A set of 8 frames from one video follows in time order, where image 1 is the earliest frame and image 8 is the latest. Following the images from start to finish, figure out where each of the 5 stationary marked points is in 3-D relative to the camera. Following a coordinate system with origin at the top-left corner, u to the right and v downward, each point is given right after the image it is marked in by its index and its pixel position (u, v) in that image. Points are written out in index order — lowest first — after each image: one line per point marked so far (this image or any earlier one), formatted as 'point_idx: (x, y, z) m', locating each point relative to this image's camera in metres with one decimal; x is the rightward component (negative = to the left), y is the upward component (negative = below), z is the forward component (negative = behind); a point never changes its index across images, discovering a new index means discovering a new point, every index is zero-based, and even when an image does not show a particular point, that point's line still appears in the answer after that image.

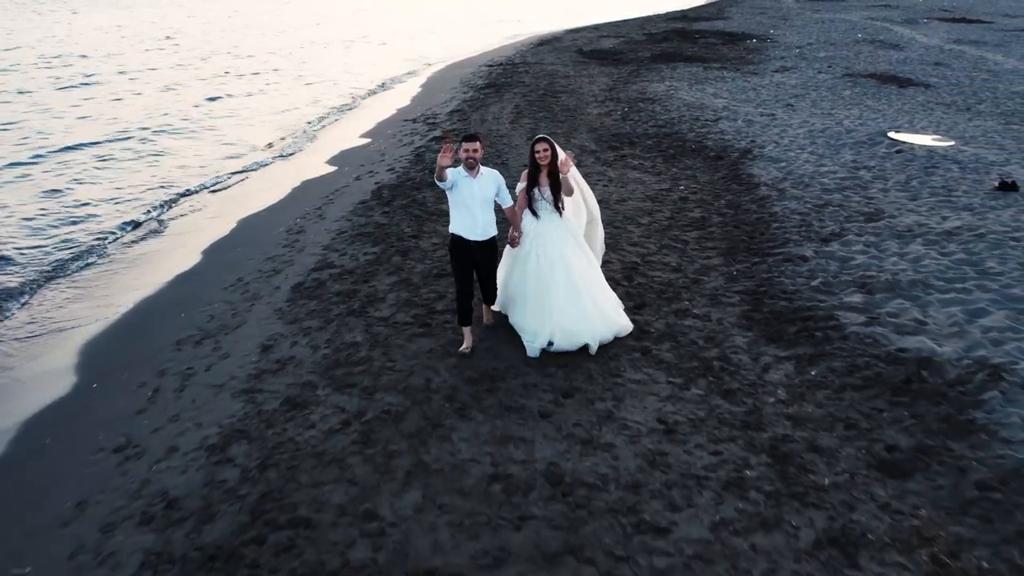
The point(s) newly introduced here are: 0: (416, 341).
0: (-0.4, -0.3, +5.8) m
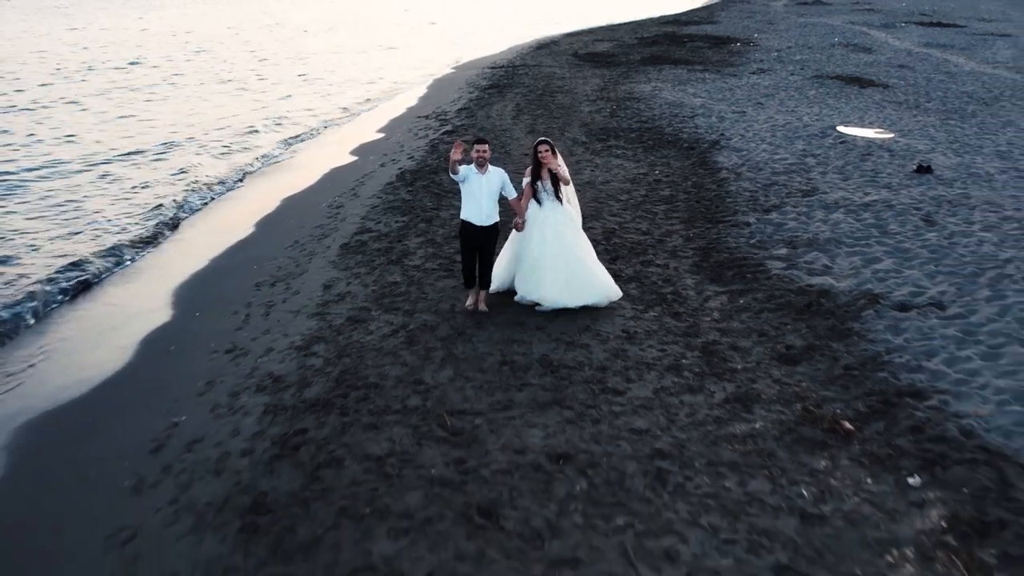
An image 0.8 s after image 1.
0: (-0.4, +0.1, +7.6) m
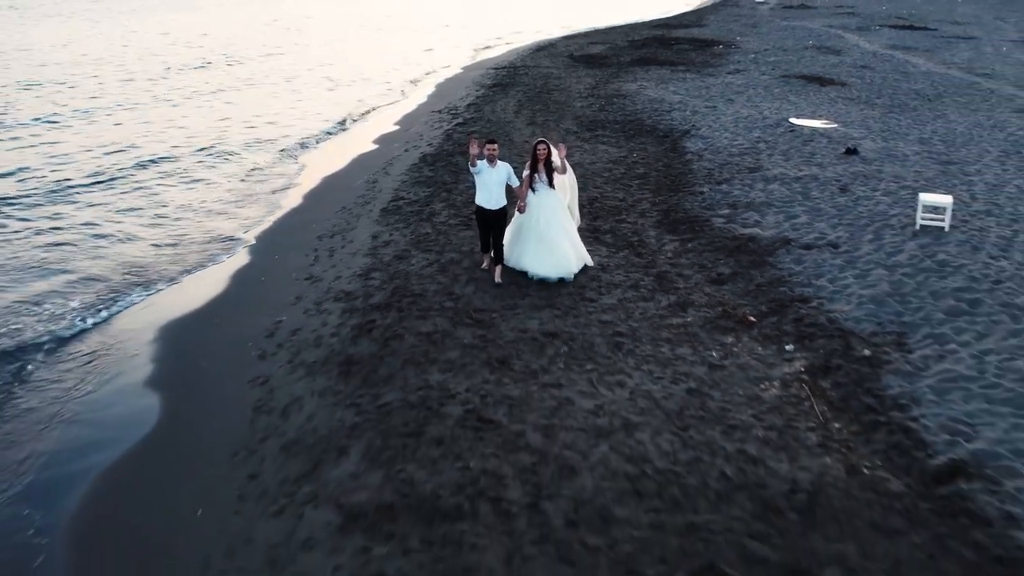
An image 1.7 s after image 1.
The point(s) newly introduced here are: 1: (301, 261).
0: (-0.4, +0.5, +10.0) m
1: (-1.7, +0.2, +9.7) m
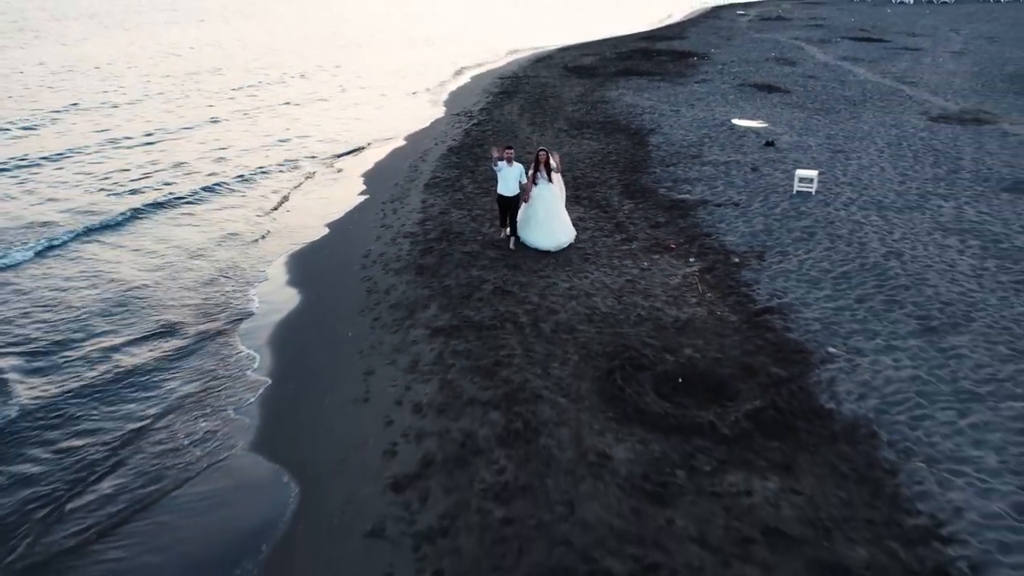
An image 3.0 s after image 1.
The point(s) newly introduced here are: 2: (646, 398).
0: (-0.3, +1.1, +14.4) m
1: (-1.6, +0.8, +14.1) m
2: (+0.9, -0.7, +8.0) m
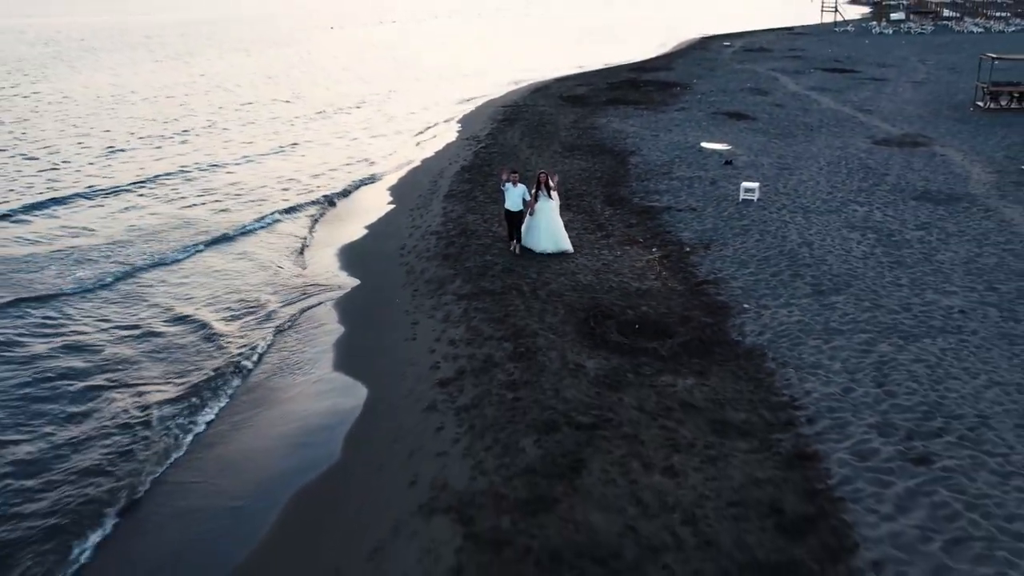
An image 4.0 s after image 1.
0: (-0.3, +1.2, +17.9) m
1: (-1.6, +1.0, +17.6) m
2: (+1.0, -0.4, +11.4) m
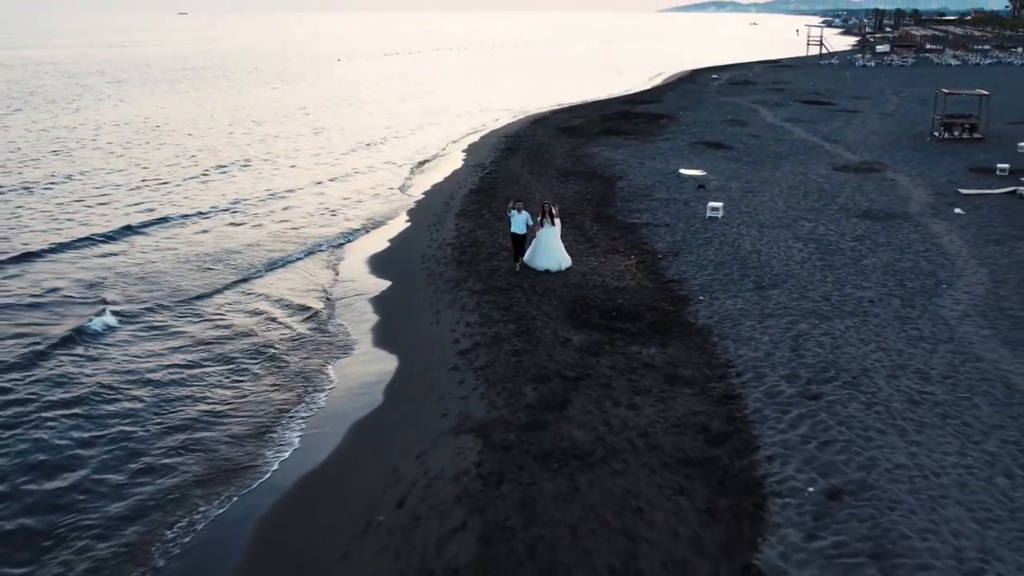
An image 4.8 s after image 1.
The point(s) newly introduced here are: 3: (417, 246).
0: (-0.2, +1.2, +21.1) m
1: (-1.5, +0.9, +20.8) m
2: (+1.0, -0.4, +14.6) m
3: (-1.6, +0.7, +19.8) m
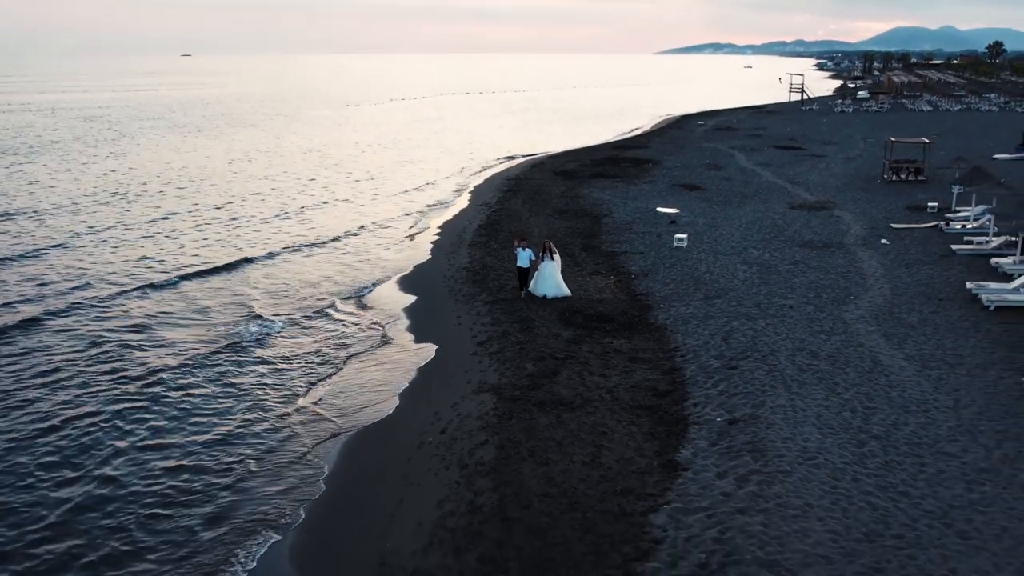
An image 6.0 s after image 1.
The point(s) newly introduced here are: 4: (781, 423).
0: (-0.2, +0.8, +25.7) m
1: (-1.5, +0.6, +25.4) m
2: (+1.1, -0.5, +19.2) m
3: (-1.5, +0.4, +24.5) m
4: (+3.0, -1.5, +13.4) m
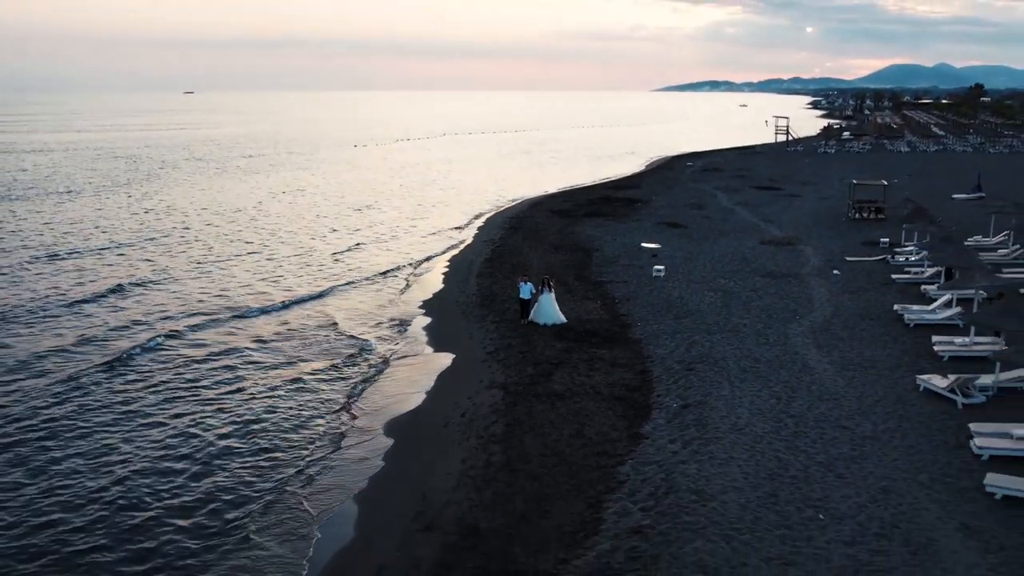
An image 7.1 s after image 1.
0: (-0.1, +0.2, +29.9) m
1: (-1.4, 0.0, +29.6) m
2: (+1.1, -0.9, +23.4) m
3: (-1.5, -0.2, +28.7) m
4: (+3.1, -1.7, +17.6) m
